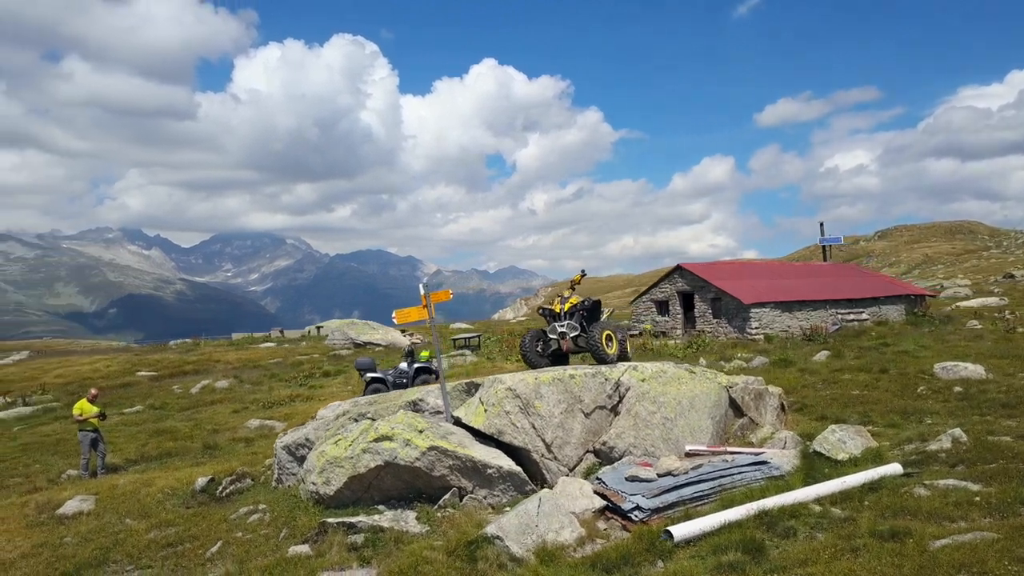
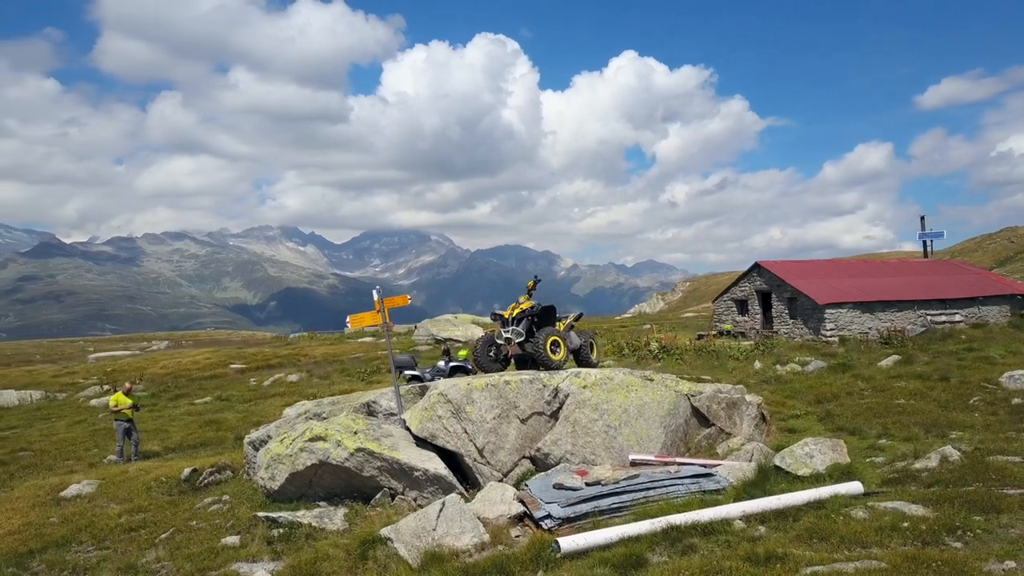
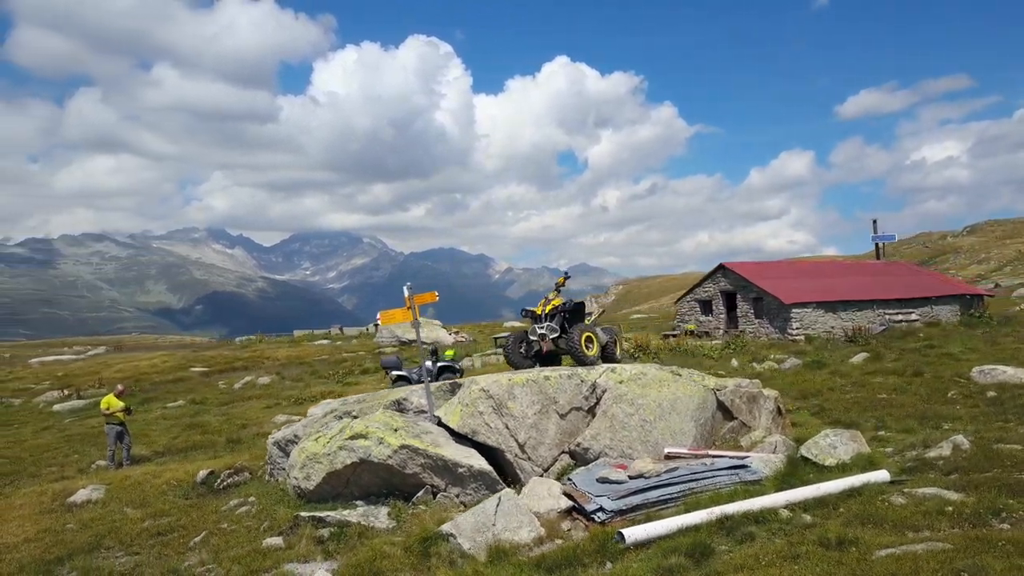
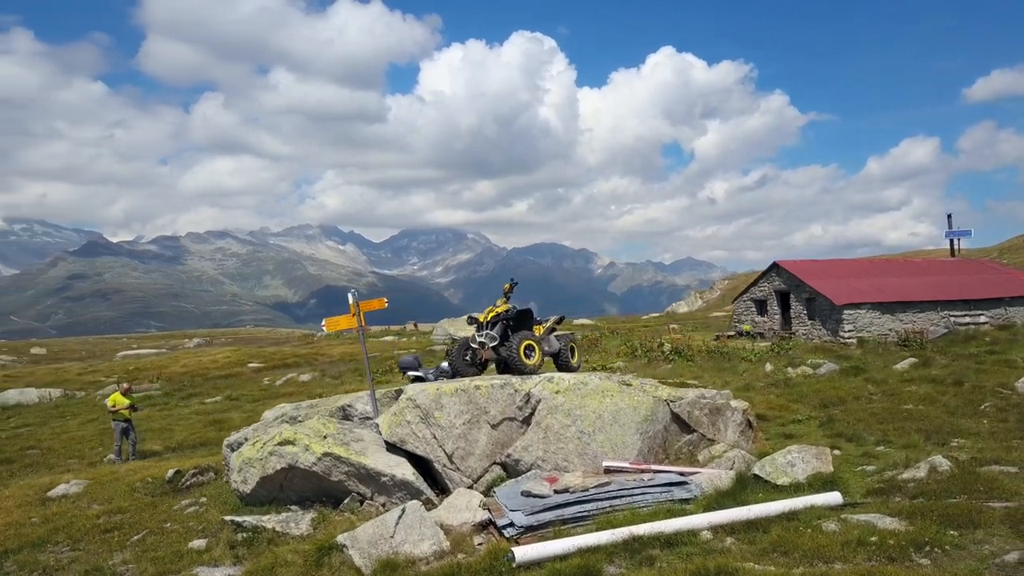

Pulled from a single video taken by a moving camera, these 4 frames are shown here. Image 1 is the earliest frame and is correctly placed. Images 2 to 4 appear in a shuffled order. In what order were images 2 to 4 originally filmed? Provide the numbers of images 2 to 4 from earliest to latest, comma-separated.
3, 2, 4
